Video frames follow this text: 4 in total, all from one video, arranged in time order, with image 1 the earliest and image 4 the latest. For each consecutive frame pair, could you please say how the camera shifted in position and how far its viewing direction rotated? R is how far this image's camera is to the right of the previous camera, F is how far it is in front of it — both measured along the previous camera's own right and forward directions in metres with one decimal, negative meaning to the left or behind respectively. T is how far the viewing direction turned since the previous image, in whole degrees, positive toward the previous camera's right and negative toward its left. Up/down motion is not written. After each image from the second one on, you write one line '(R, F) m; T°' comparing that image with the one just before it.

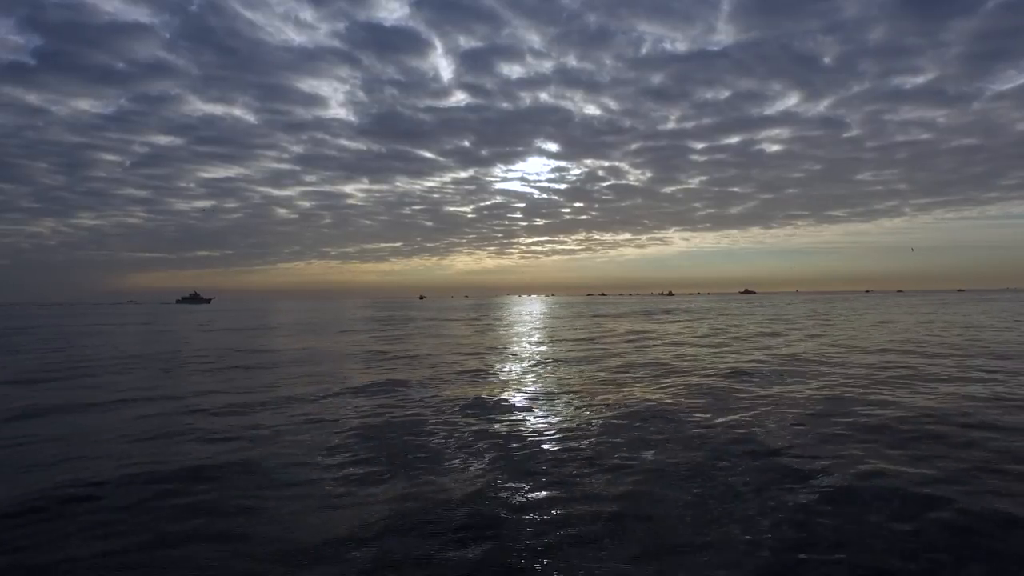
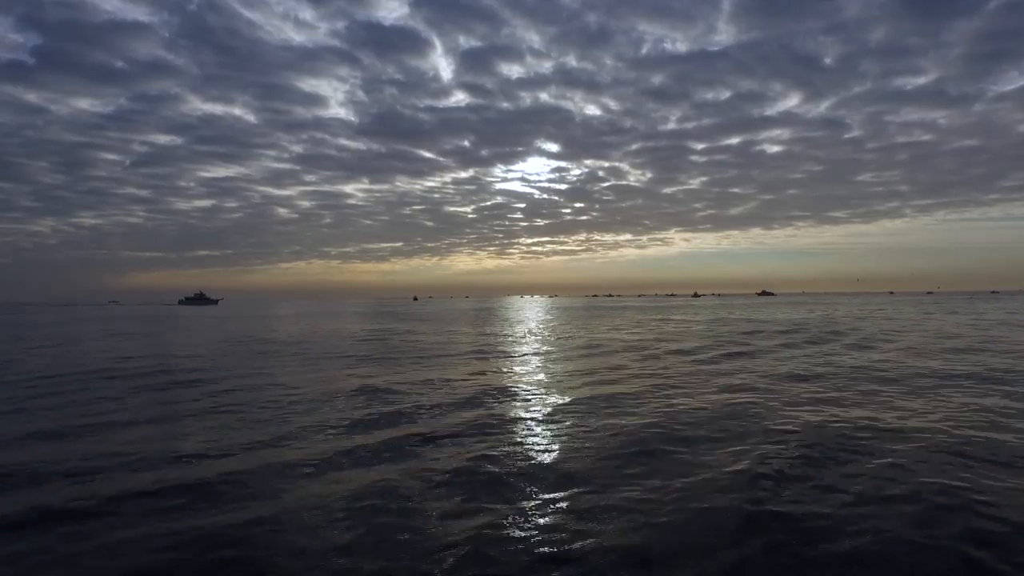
(-0.6, +0.7) m; 0°
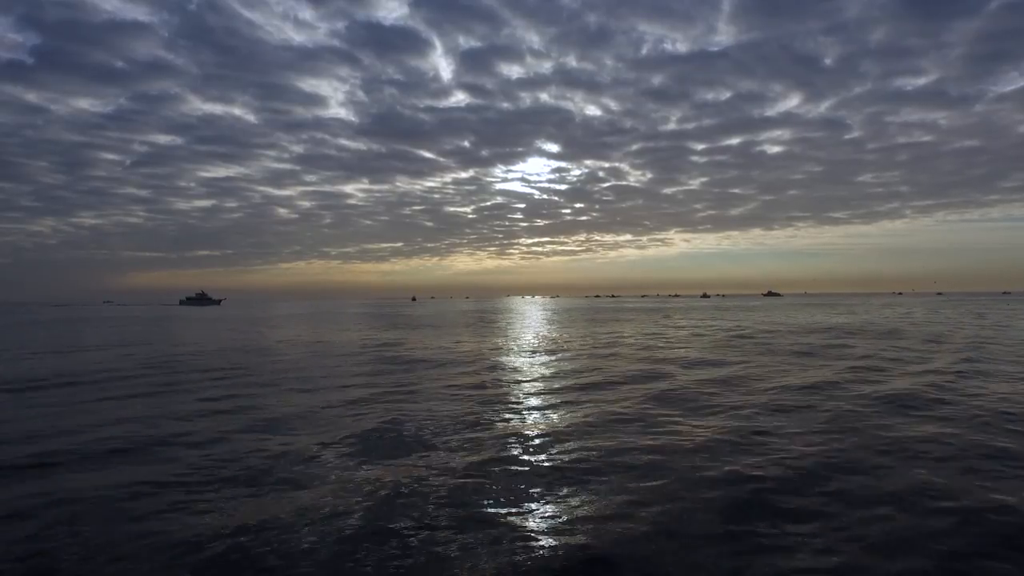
(-0.1, +0.7) m; 0°
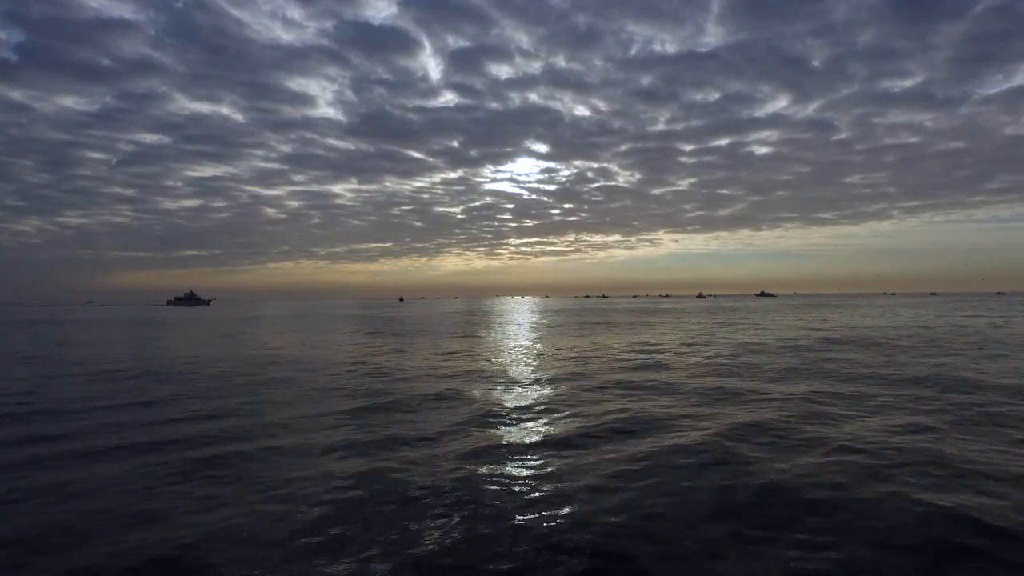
(-0.7, +8.4) m; +1°
